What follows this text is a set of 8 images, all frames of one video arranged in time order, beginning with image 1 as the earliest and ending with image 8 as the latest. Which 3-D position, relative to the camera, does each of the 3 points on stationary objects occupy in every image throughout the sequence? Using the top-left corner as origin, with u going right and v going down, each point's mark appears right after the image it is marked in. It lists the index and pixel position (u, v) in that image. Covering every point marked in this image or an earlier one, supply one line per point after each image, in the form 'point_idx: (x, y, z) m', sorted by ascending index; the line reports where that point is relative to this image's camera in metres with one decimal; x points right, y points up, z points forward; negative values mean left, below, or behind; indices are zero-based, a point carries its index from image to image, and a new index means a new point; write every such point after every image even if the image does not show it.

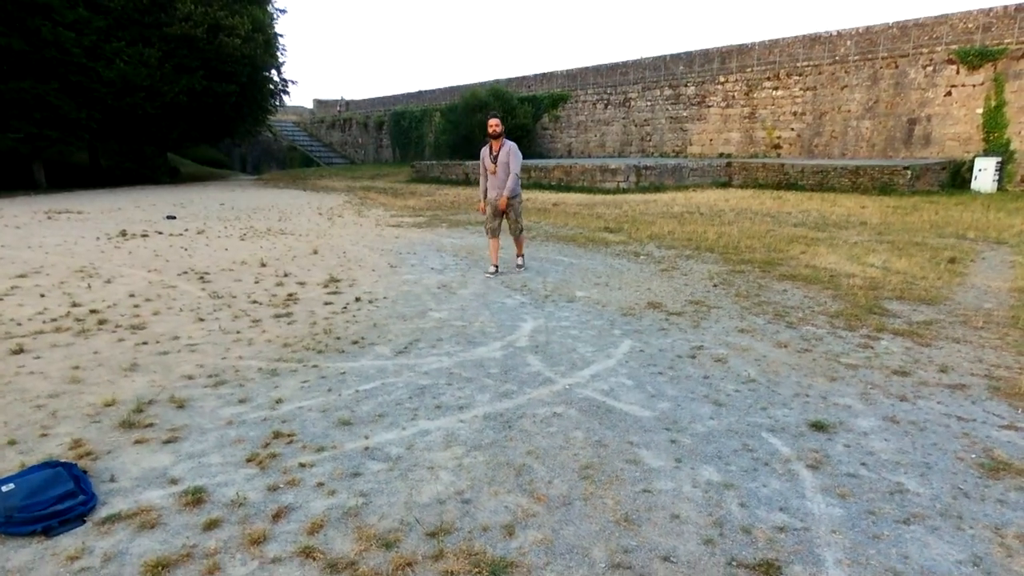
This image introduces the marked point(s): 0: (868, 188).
0: (+4.9, +1.4, +8.7) m
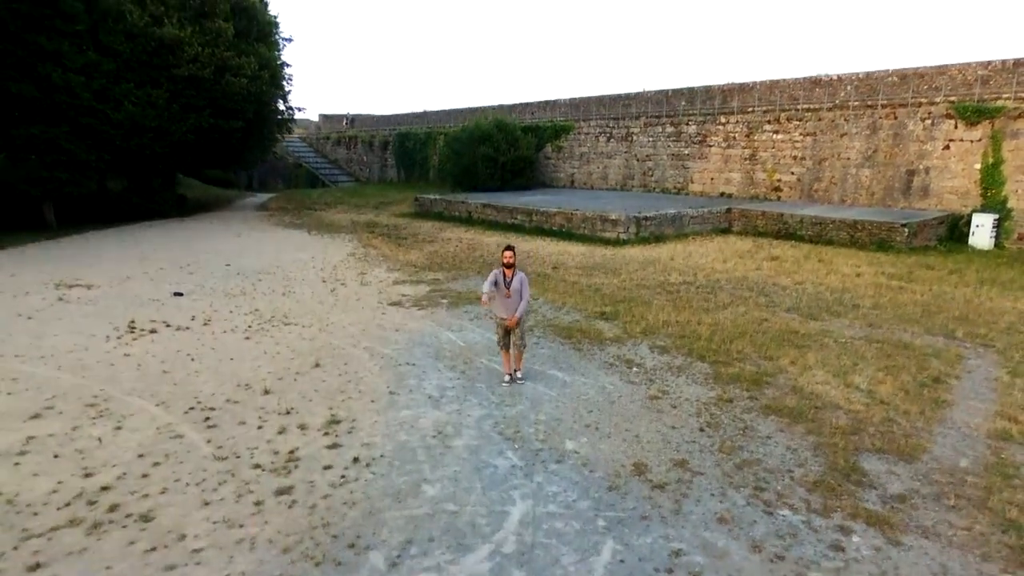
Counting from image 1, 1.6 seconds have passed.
0: (+4.9, +0.6, +8.8) m
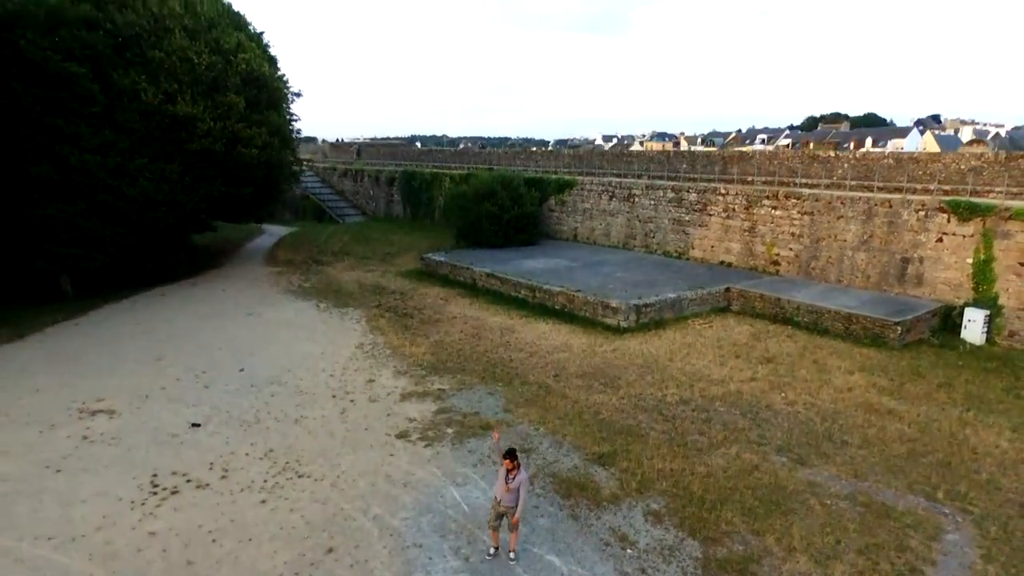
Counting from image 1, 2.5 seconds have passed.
0: (+5.0, -0.7, +9.0) m
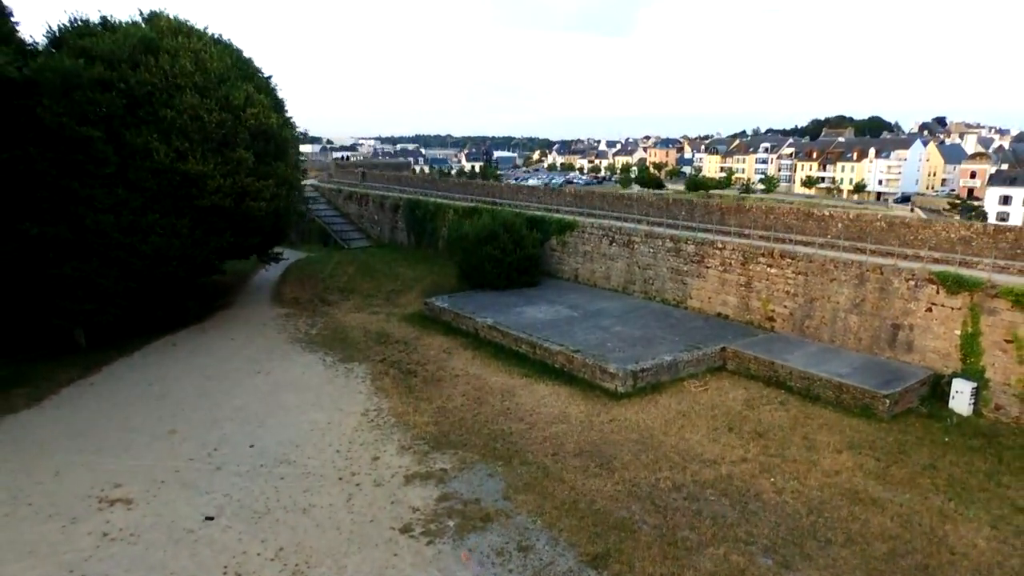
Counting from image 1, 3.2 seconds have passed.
0: (+5.0, -1.7, +9.3) m
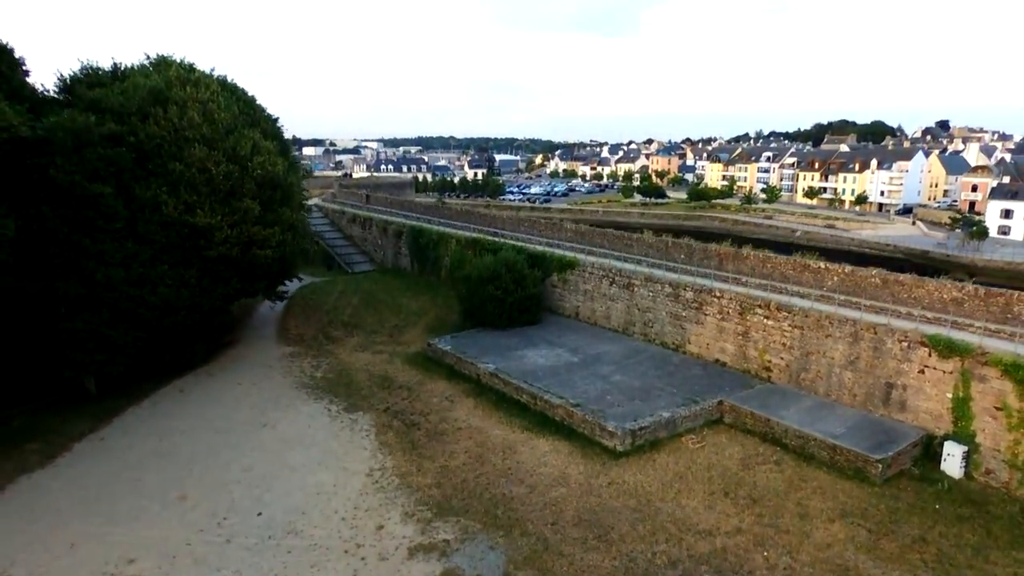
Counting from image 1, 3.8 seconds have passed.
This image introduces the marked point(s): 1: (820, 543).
0: (+5.0, -2.7, +9.5) m
1: (+3.8, -3.2, +7.9) m
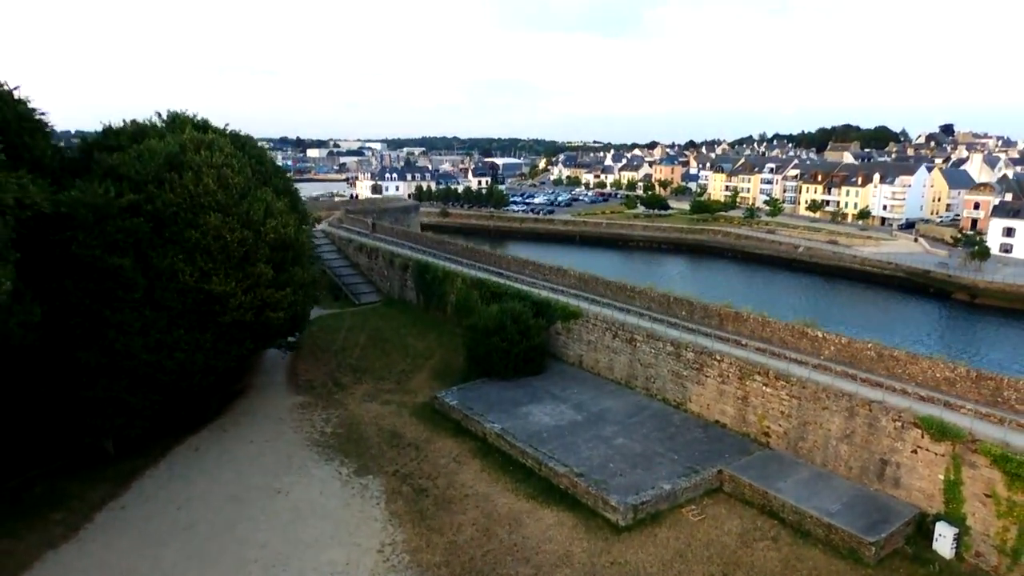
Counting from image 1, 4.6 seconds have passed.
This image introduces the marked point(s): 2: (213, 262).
0: (+5.1, -4.0, +9.8) m
1: (+3.9, -4.5, +8.2) m
2: (-6.1, +0.5, +12.9) m
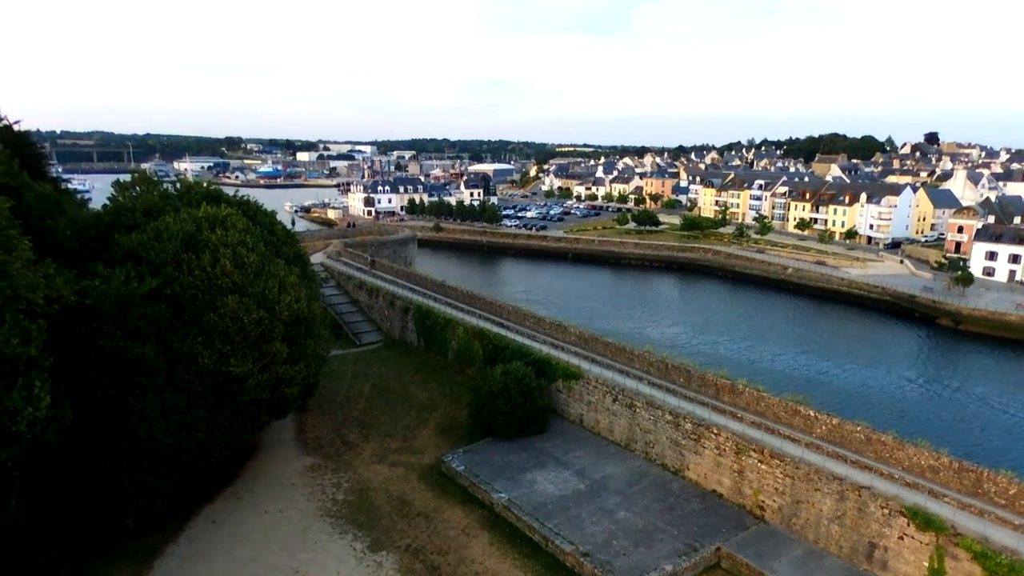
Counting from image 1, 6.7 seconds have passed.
0: (+5.3, -5.7, +10.5) m
1: (+4.1, -6.2, +8.8) m
2: (-6.0, -1.1, +13.4) m
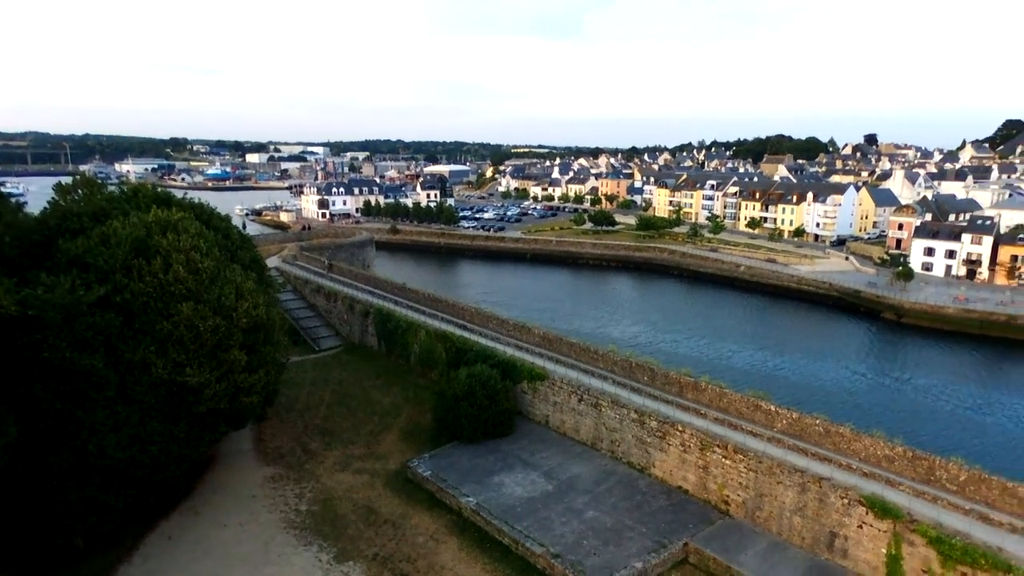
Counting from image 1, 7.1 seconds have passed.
0: (+4.8, -5.7, +10.7) m
1: (+3.8, -6.1, +9.0) m
2: (-6.7, -1.3, +12.9) m
